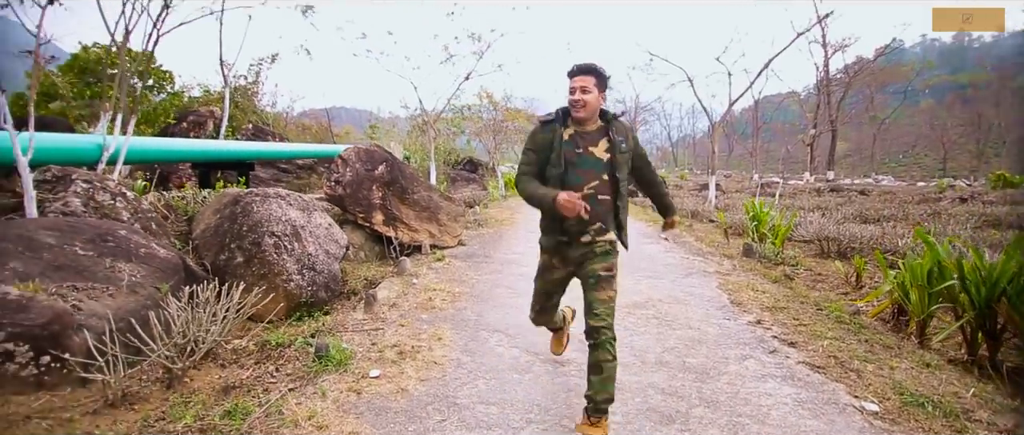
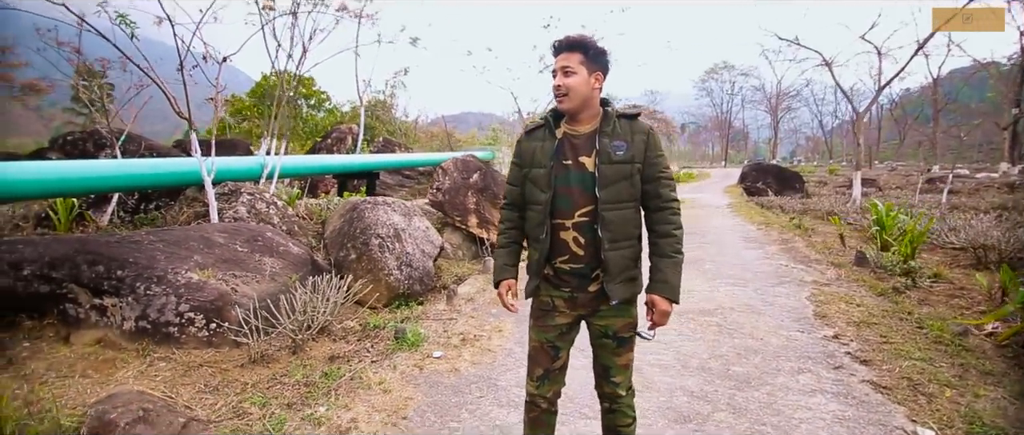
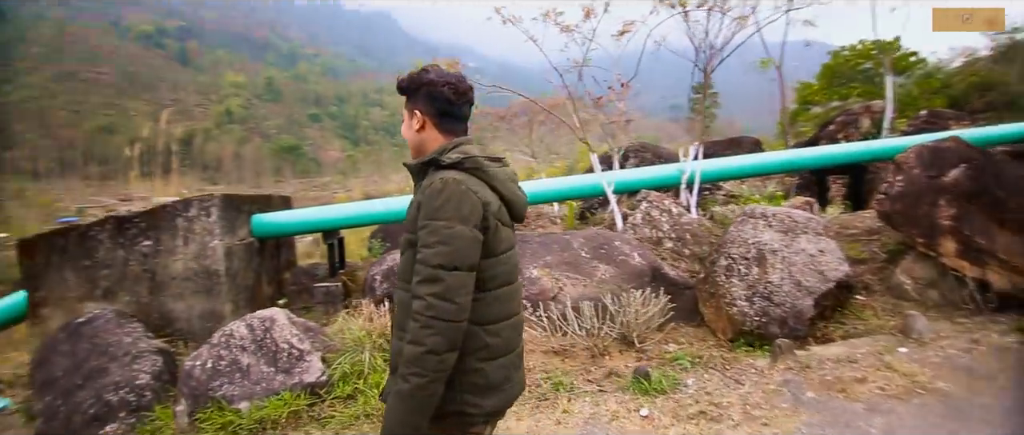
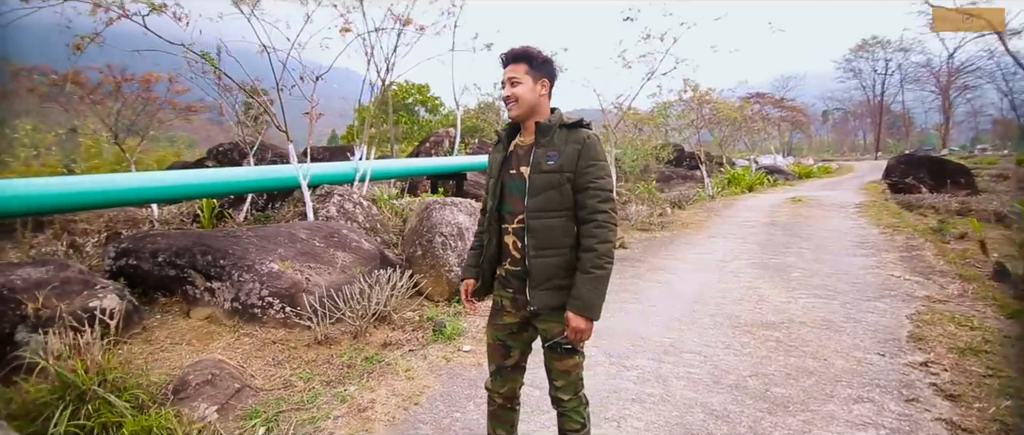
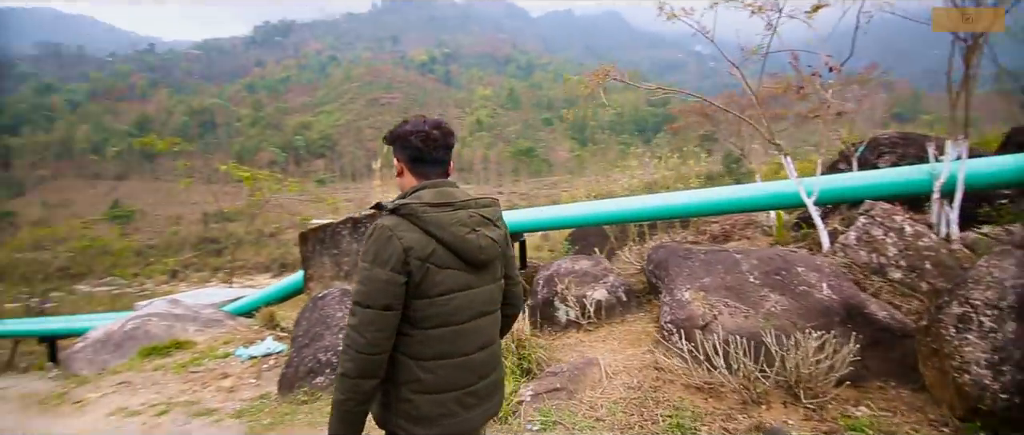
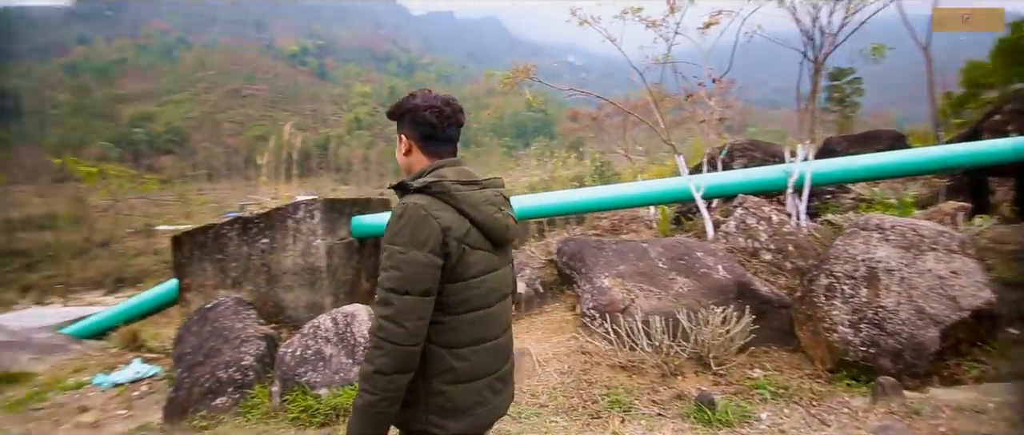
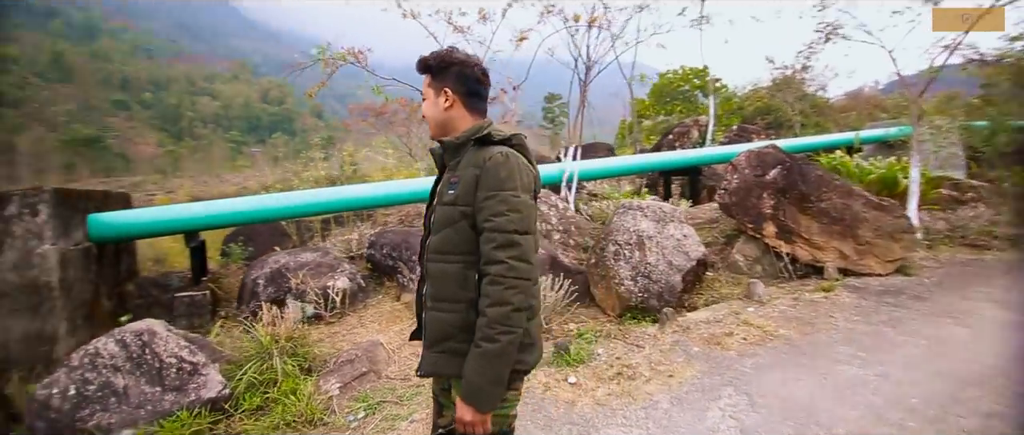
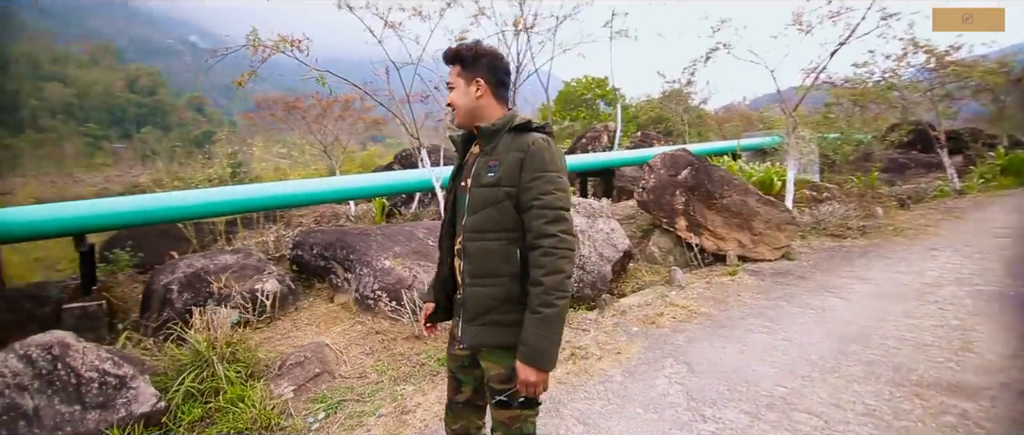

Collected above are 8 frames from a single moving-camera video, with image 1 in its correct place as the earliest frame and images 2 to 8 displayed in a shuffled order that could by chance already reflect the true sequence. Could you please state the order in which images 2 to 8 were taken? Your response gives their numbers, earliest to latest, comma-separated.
2, 4, 8, 7, 3, 6, 5
